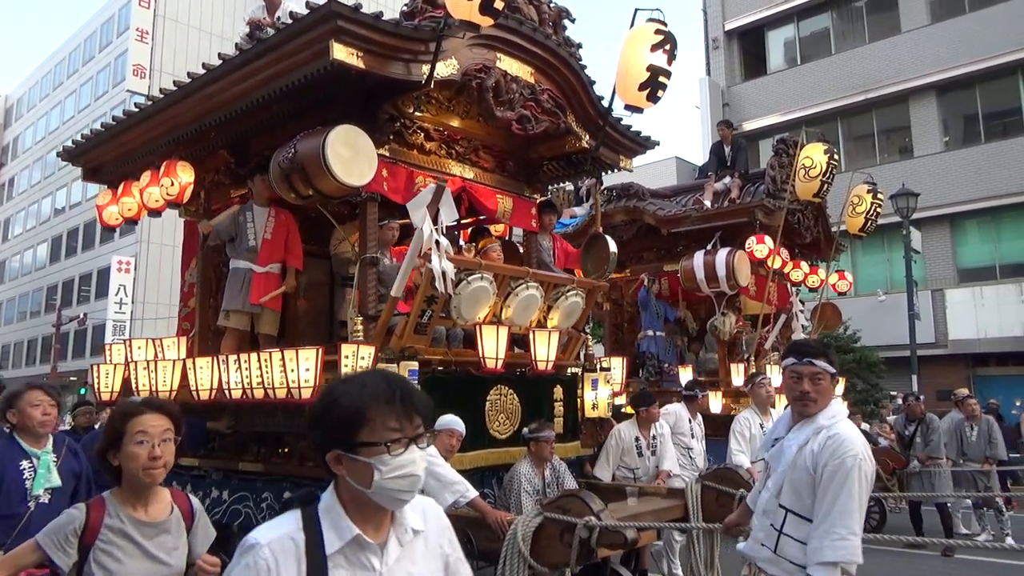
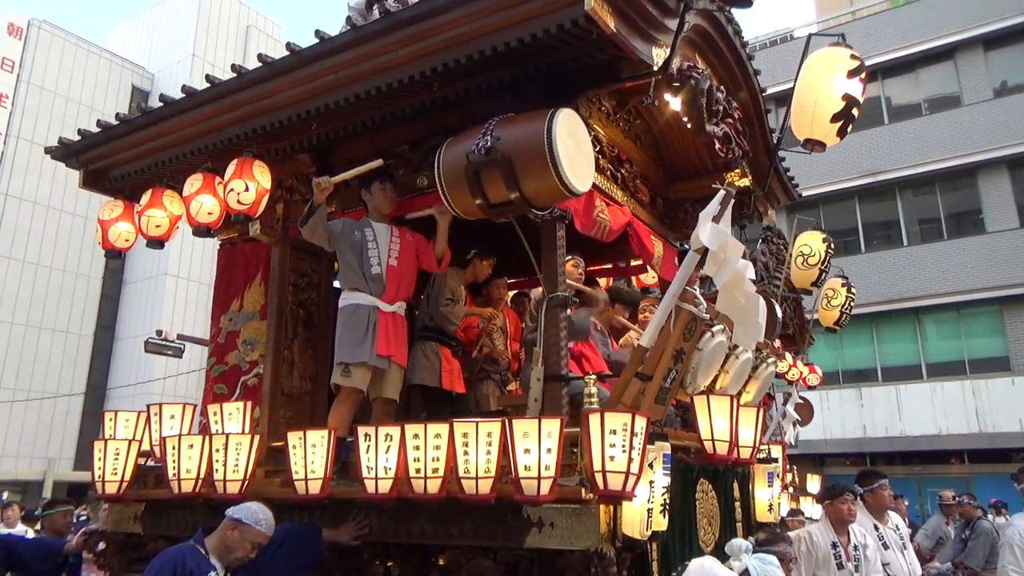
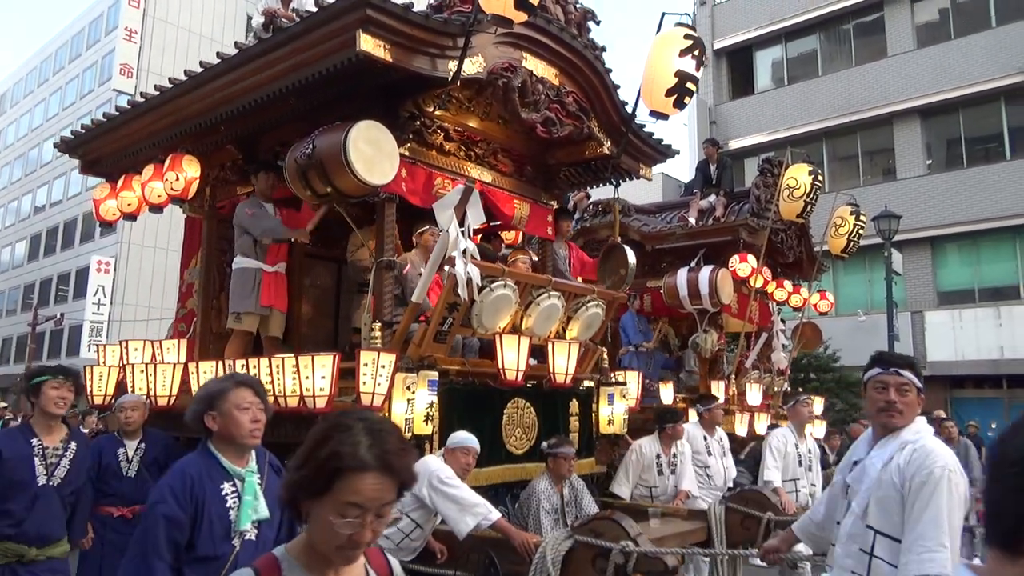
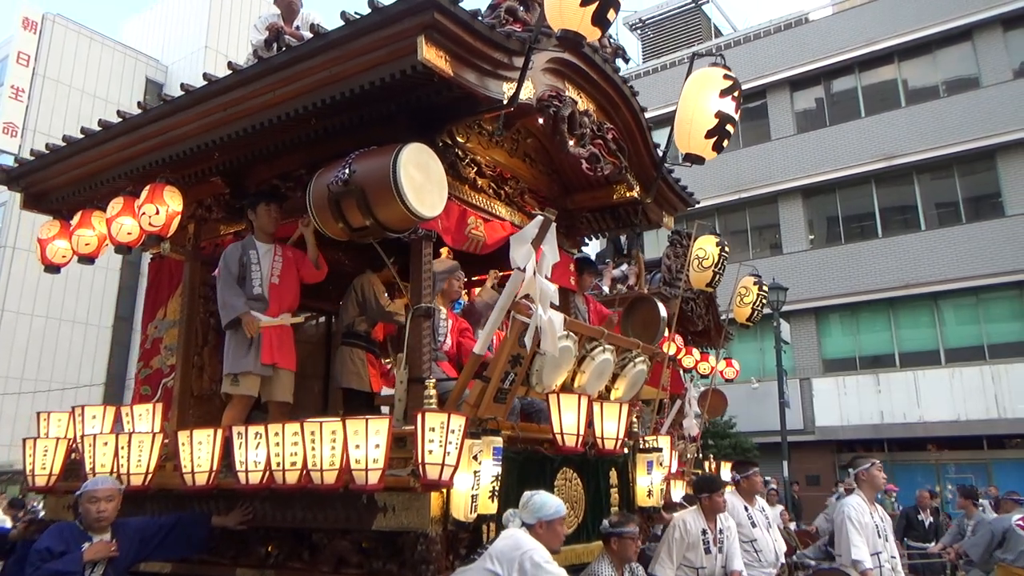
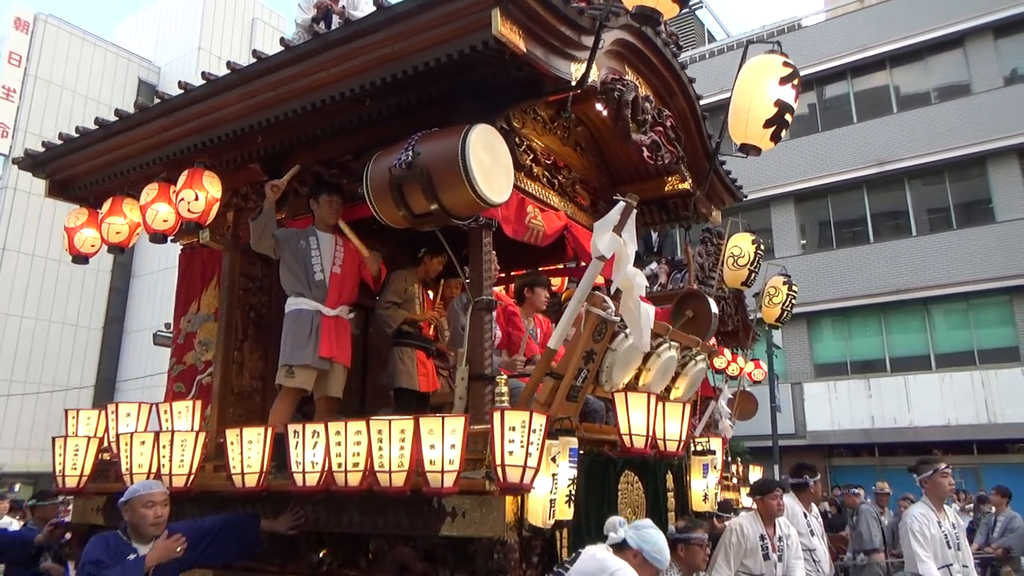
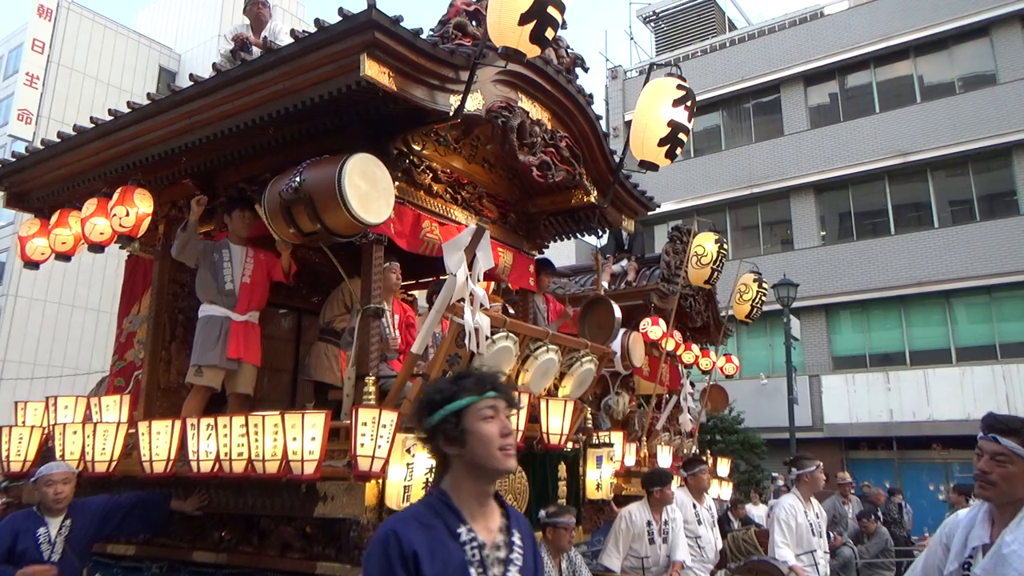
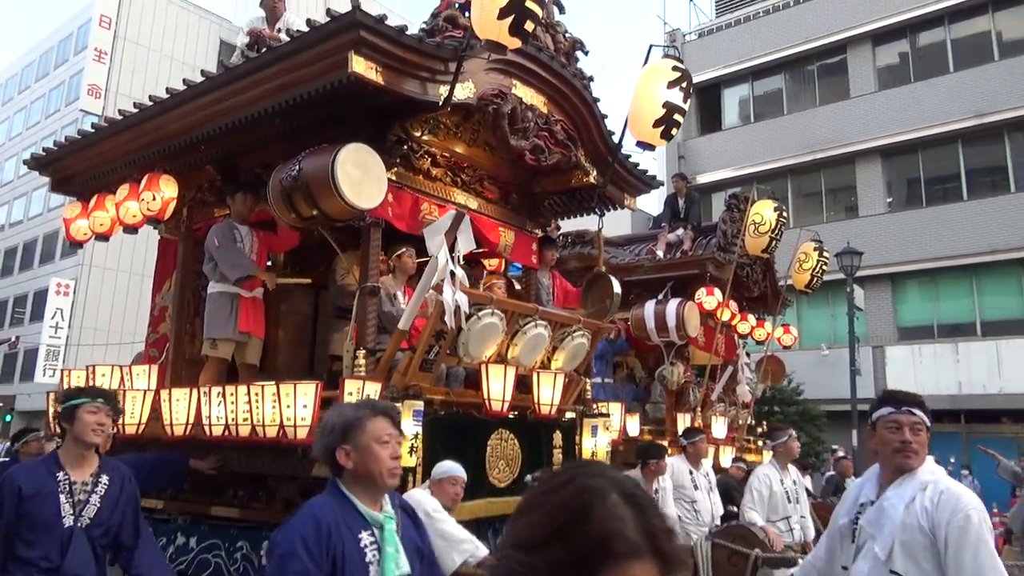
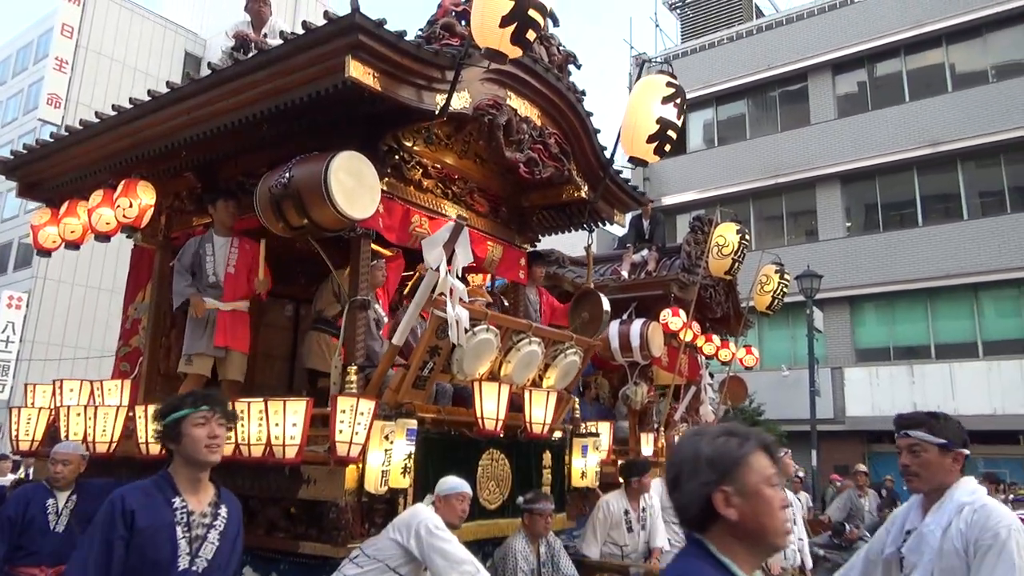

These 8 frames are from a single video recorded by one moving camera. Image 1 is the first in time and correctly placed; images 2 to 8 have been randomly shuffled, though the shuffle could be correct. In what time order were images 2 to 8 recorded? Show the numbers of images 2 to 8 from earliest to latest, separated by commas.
3, 7, 8, 6, 4, 5, 2
